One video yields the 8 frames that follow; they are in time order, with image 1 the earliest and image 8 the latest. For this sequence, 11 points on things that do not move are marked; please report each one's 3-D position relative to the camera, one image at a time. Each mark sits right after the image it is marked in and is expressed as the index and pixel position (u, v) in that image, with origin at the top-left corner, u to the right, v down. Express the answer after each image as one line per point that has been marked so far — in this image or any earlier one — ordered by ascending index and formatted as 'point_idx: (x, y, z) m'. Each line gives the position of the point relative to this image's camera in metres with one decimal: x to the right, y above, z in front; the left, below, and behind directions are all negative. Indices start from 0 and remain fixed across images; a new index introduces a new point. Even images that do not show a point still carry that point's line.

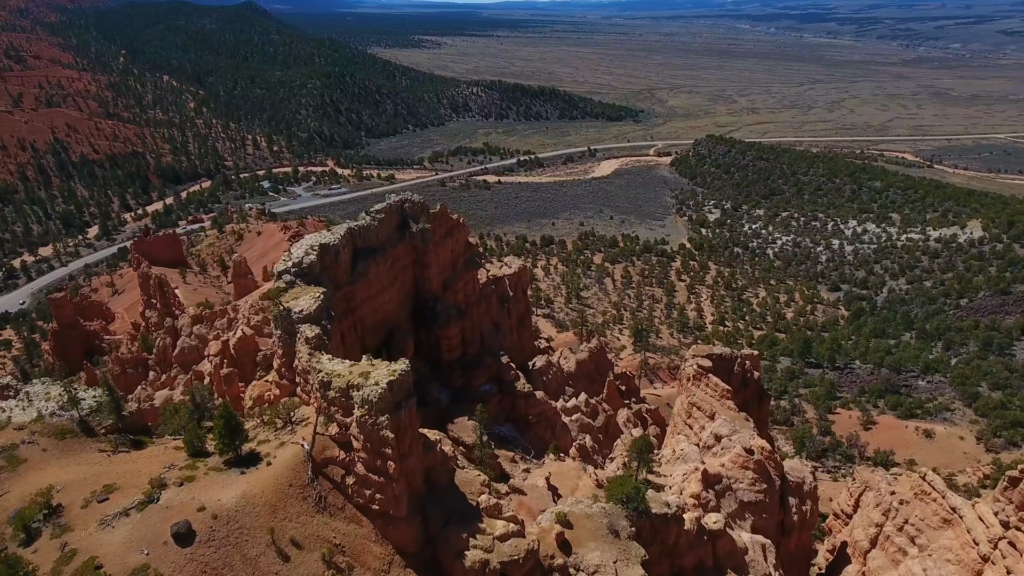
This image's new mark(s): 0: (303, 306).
0: (-5.3, -0.5, +16.2) m
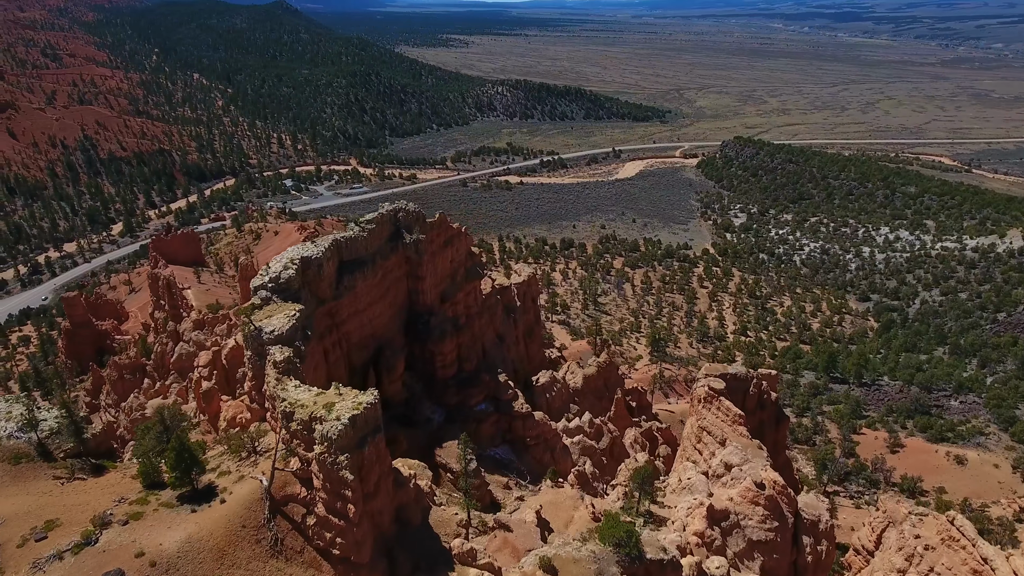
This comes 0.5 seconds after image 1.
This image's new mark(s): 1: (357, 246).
0: (-5.6, -0.9, +15.2) m
1: (-4.6, +1.2, +19.2) m
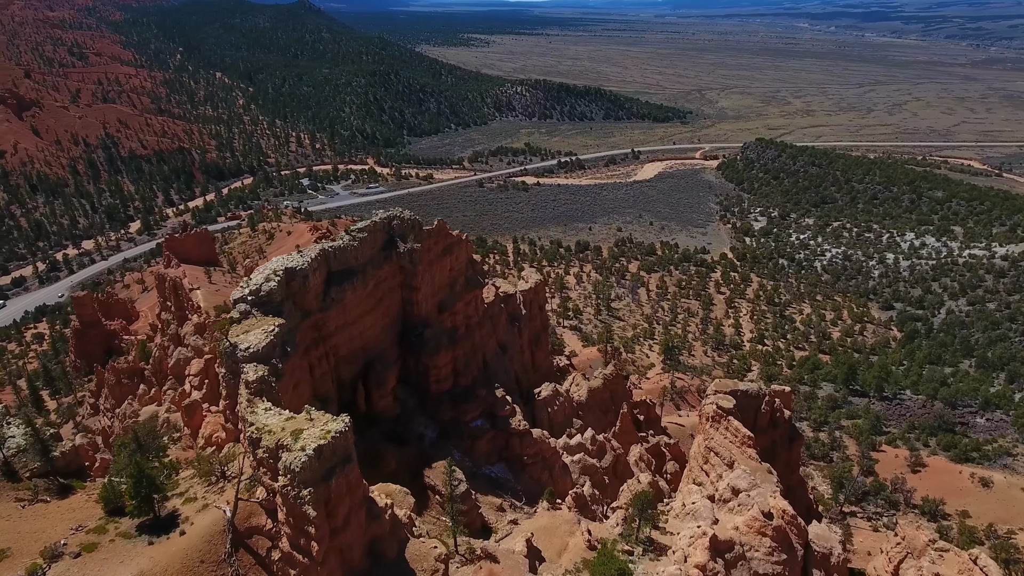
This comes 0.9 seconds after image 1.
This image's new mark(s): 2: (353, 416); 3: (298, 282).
0: (-5.8, -1.2, +14.5) m
1: (-4.7, +0.9, +18.4) m
2: (-4.6, -3.7, +18.7) m
3: (-5.5, +0.2, +16.7) m
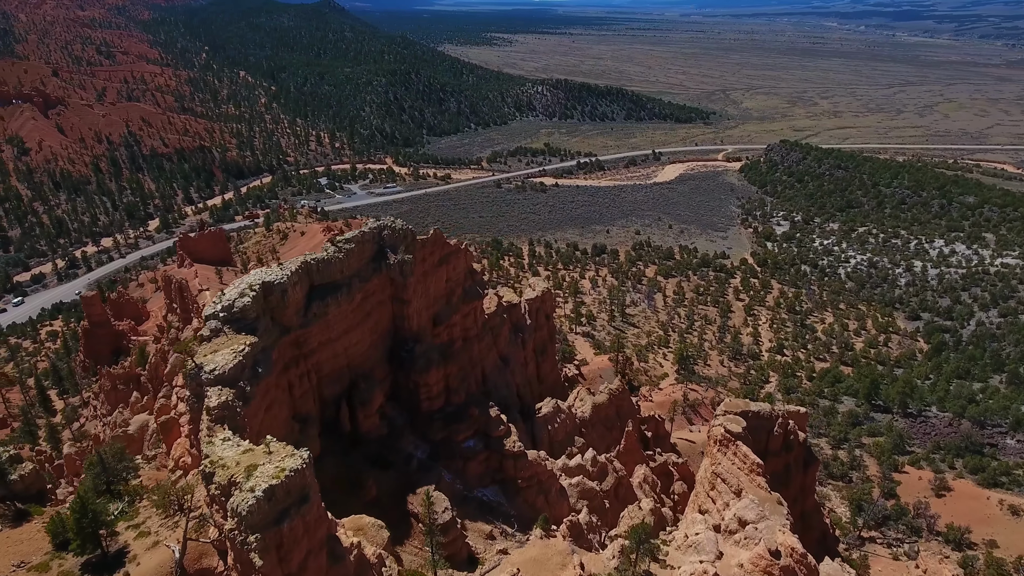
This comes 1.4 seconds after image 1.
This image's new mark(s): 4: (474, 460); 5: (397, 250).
0: (-6.2, -1.6, +13.6) m
1: (-4.9, +0.5, +17.6) m
2: (-4.8, -4.0, +17.8) m
3: (-5.8, -0.2, +15.8) m
4: (-1.2, -5.3, +19.8) m
5: (-3.5, +1.1, +19.6) m
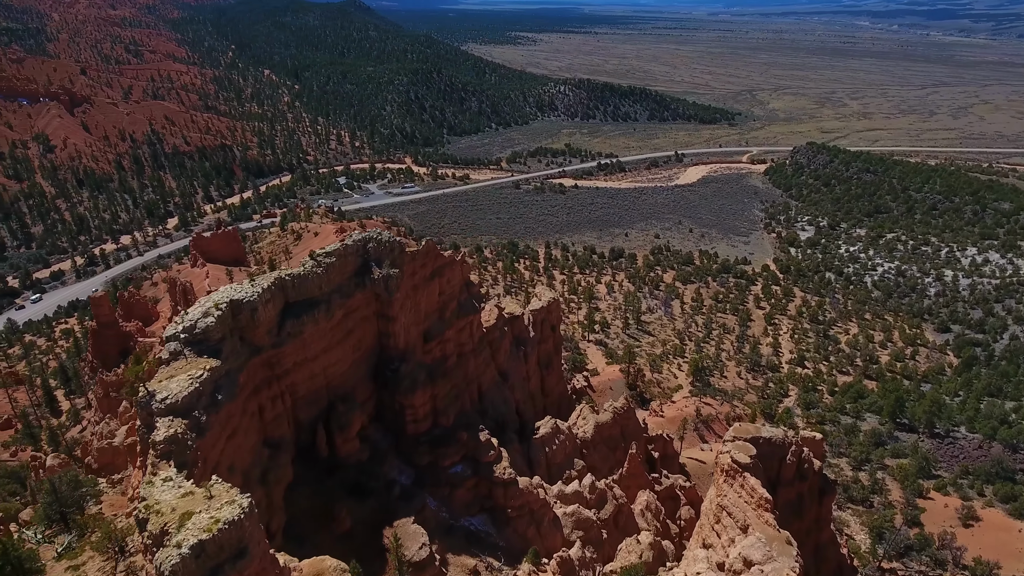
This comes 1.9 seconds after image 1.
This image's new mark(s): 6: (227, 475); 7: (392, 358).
0: (-6.7, -2.0, +12.7) m
1: (-5.2, +0.1, +16.5) m
2: (-5.2, -4.5, +16.8) m
3: (-6.2, -0.6, +14.9) m
4: (-1.5, -5.8, +18.7) m
5: (-3.7, +0.7, +18.5) m
6: (-5.9, -3.9, +13.4) m
7: (-3.6, -2.1, +19.2) m
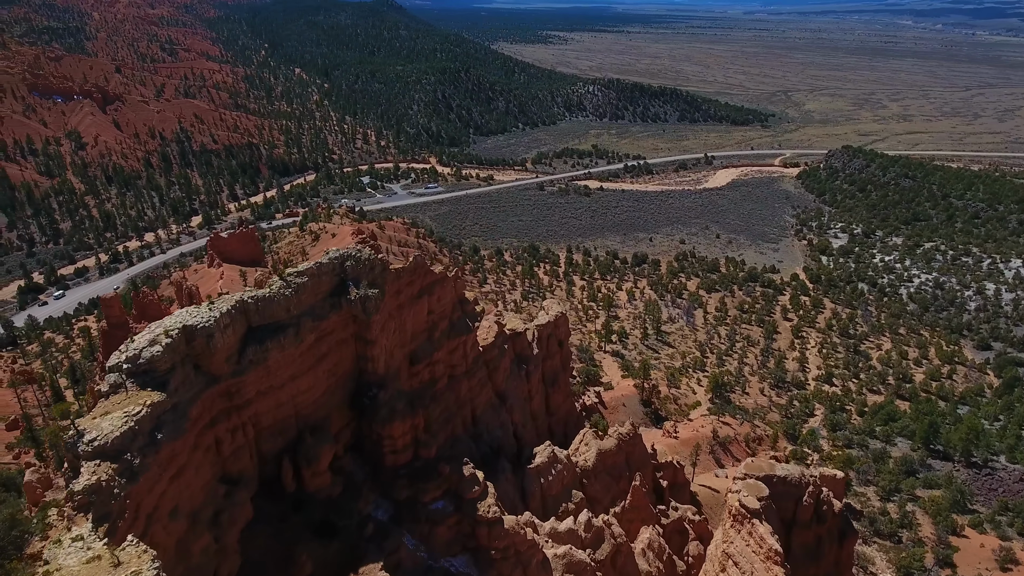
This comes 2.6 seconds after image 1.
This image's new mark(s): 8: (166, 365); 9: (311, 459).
0: (-7.3, -2.5, +11.5) m
1: (-5.6, -0.4, +15.3) m
2: (-5.7, -5.0, +15.6) m
3: (-6.6, -1.2, +13.7) m
4: (-1.9, -6.4, +17.3) m
5: (-4.0, +0.1, +17.2) m
6: (-6.5, -4.4, +12.2) m
7: (-3.9, -2.7, +17.9) m
8: (-7.0, -1.6, +13.1) m
9: (-4.9, -4.2, +15.9) m
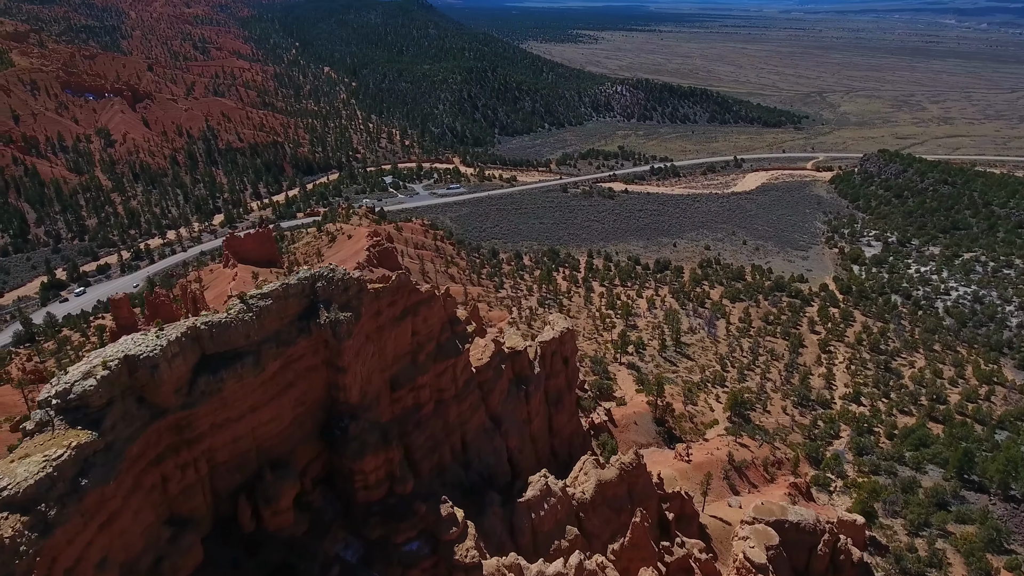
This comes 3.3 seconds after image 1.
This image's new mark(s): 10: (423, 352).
0: (-7.9, -3.0, +10.4) m
1: (-6.1, -1.0, +14.1) m
2: (-6.2, -5.5, +14.4) m
3: (-7.2, -1.7, +12.5) m
4: (-2.4, -7.0, +16.0) m
5: (-4.4, -0.4, +16.0) m
6: (-7.2, -4.9, +11.1) m
7: (-4.3, -3.2, +16.7) m
8: (-7.6, -2.1, +12.0) m
9: (-5.4, -4.7, +14.6) m
10: (-2.5, -1.9, +18.8) m
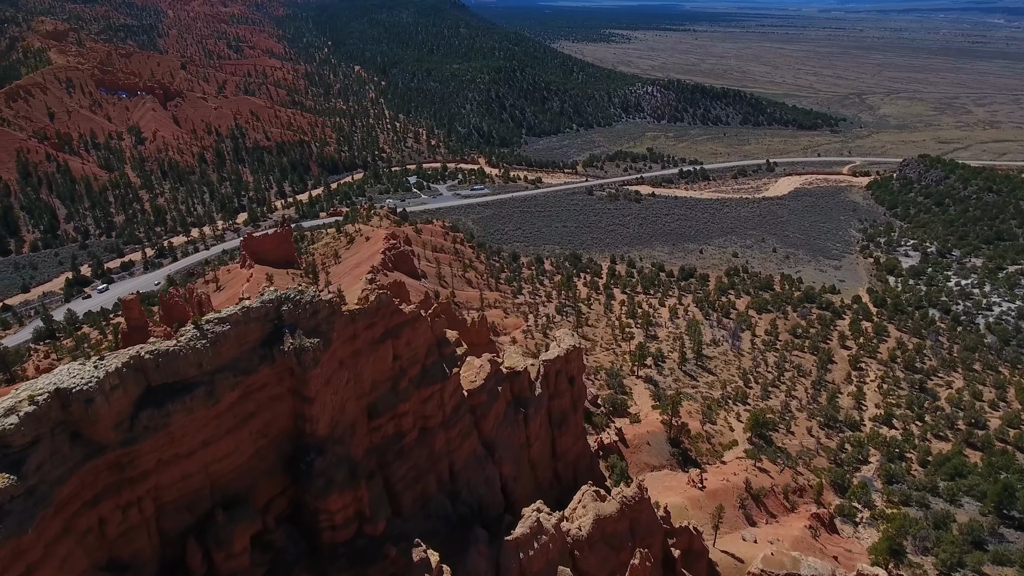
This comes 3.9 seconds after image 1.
0: (-8.6, -3.5, +9.3) m
1: (-6.6, -1.5, +13.0) m
2: (-6.8, -6.0, +13.3) m
3: (-7.8, -2.1, +11.5) m
4: (-2.9, -7.5, +14.7) m
5: (-4.8, -1.0, +14.7) m
6: (-7.9, -5.4, +10.0) m
7: (-4.7, -3.7, +15.5) m
8: (-8.2, -2.5, +10.9) m
9: (-6.0, -5.2, +13.5) m
10: (-2.9, -2.4, +17.5) m
